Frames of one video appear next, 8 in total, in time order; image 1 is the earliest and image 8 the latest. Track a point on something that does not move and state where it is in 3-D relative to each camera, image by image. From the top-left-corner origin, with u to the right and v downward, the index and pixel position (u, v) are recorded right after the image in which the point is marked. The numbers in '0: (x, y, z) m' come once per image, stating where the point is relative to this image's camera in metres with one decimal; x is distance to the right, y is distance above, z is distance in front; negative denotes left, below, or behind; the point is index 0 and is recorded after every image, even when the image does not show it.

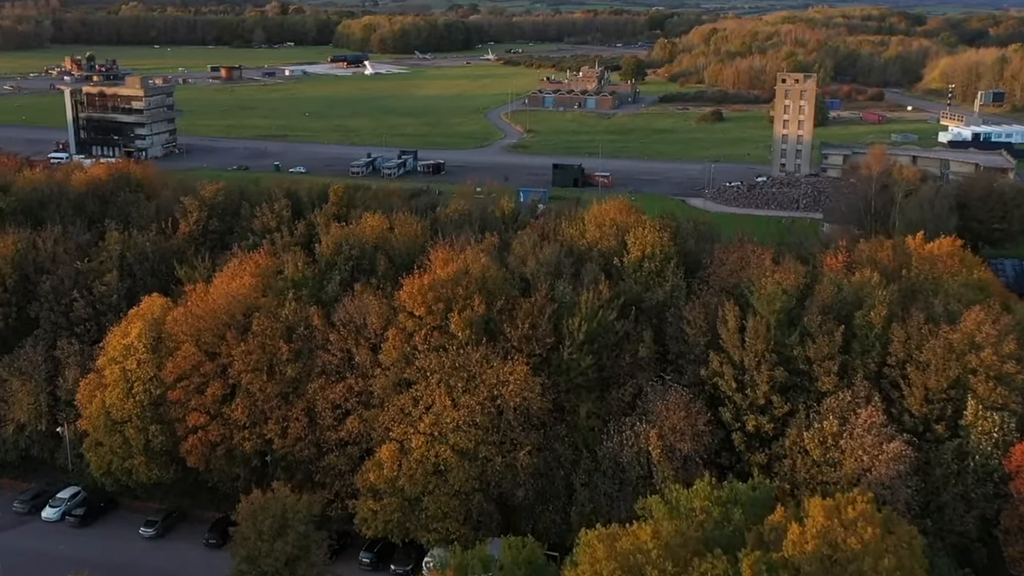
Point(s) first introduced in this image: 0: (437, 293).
0: (-0.8, -0.1, +10.3) m
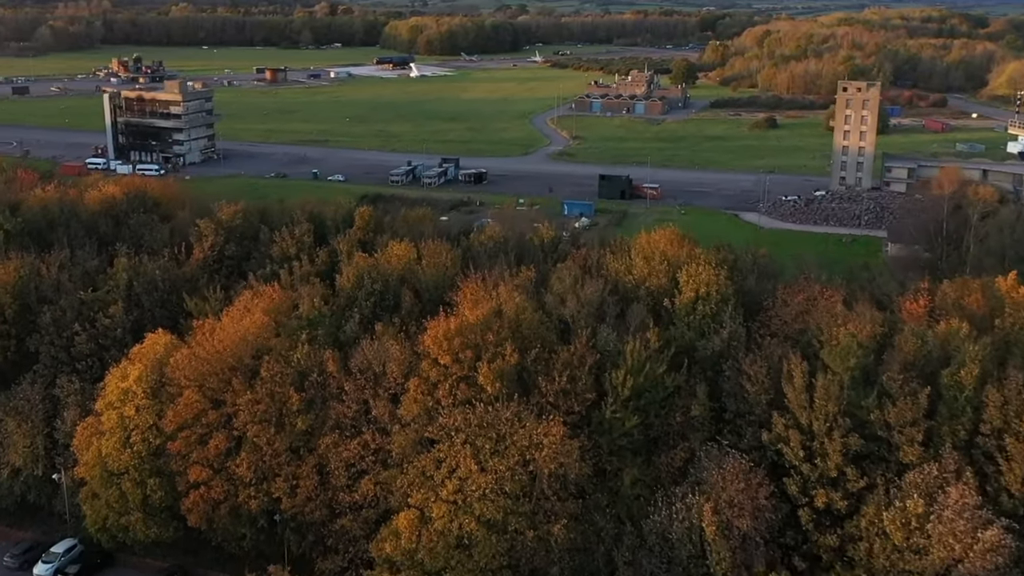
0: (-0.4, -0.5, +9.2) m
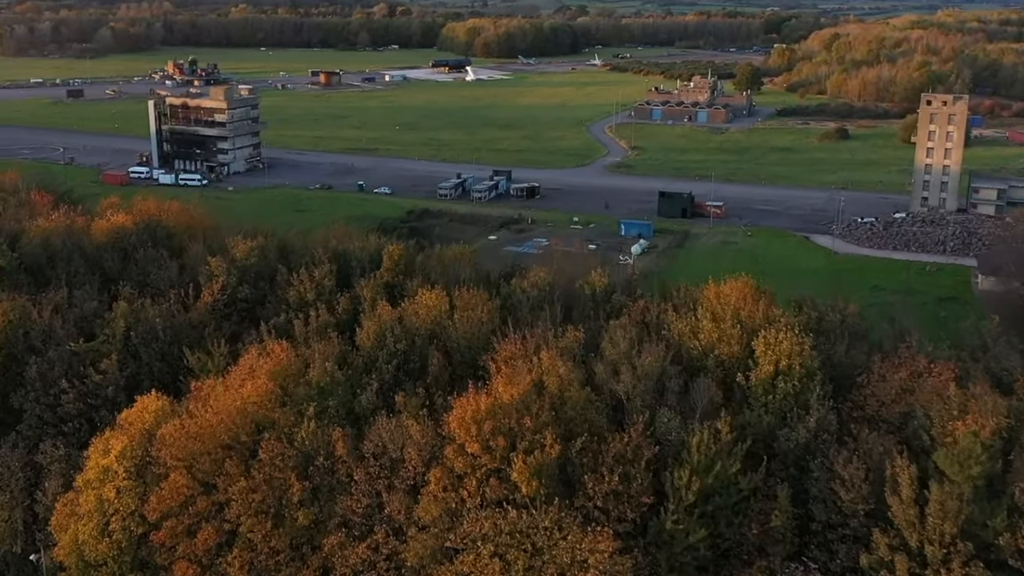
0: (-0.1, -1.0, +7.7) m
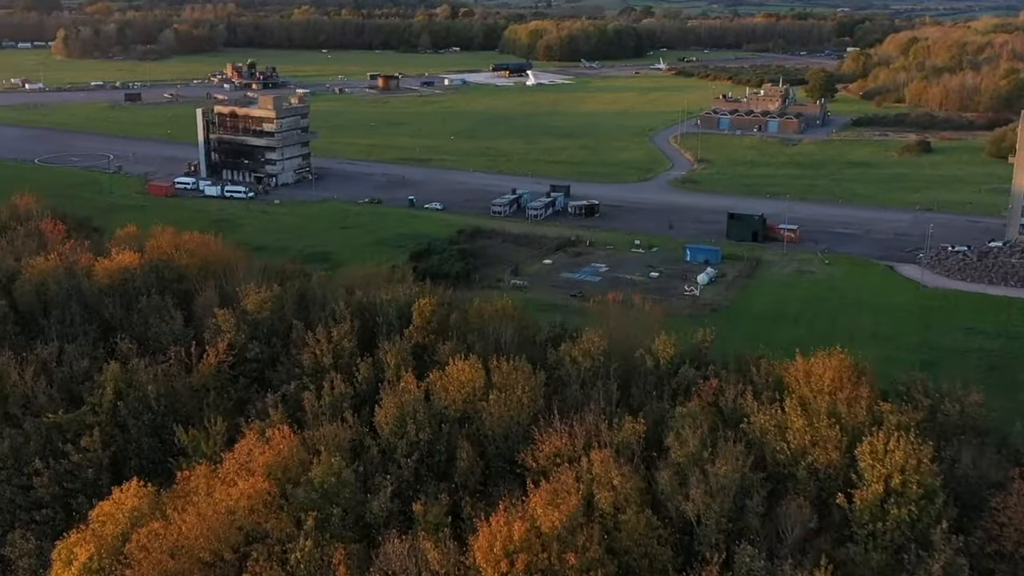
0: (+0.1, -1.6, +6.1) m
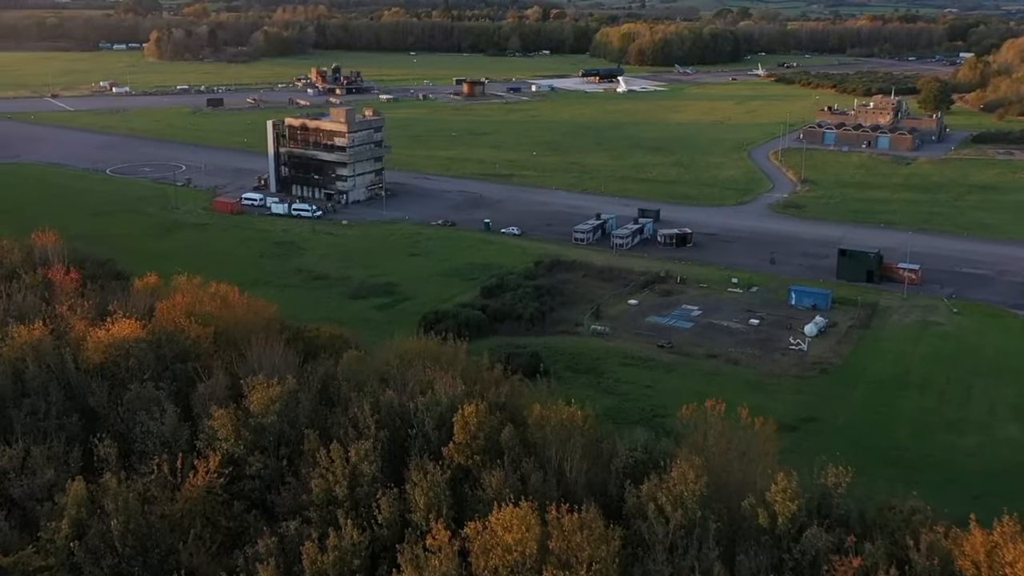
0: (+0.3, -2.4, +3.9) m
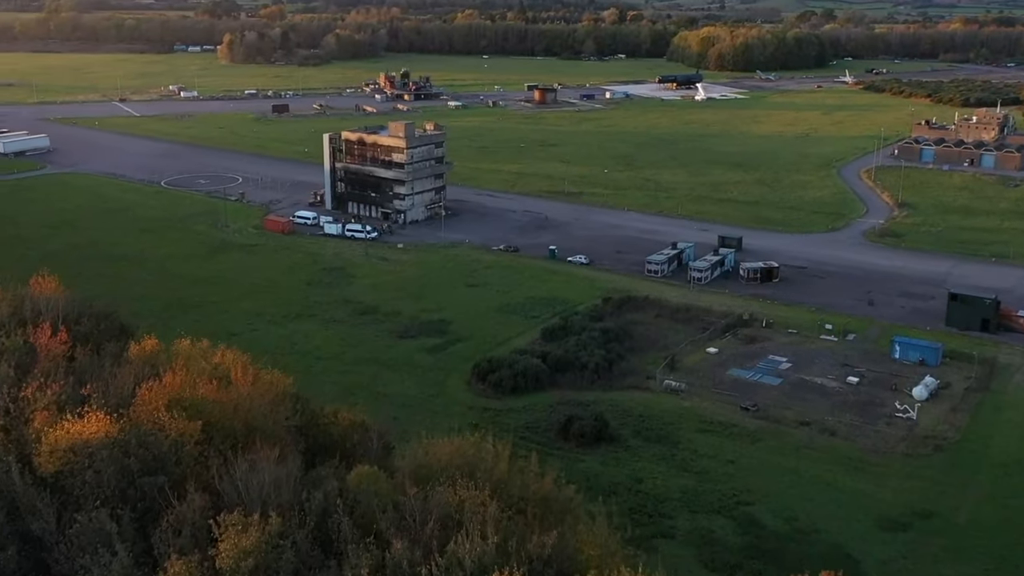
0: (+0.3, -3.2, +1.9) m
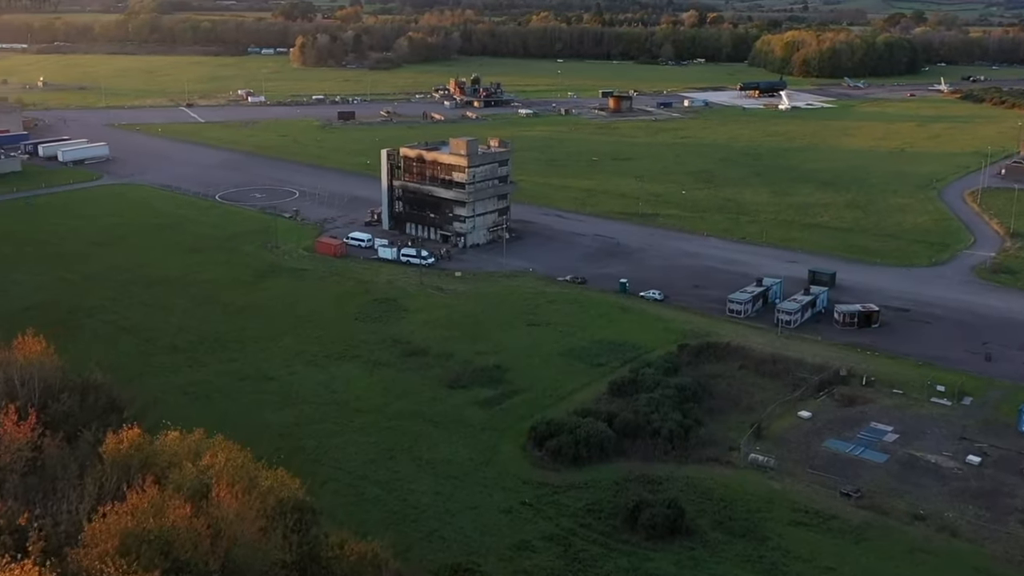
0: (+0.1, -3.9, -0.1) m
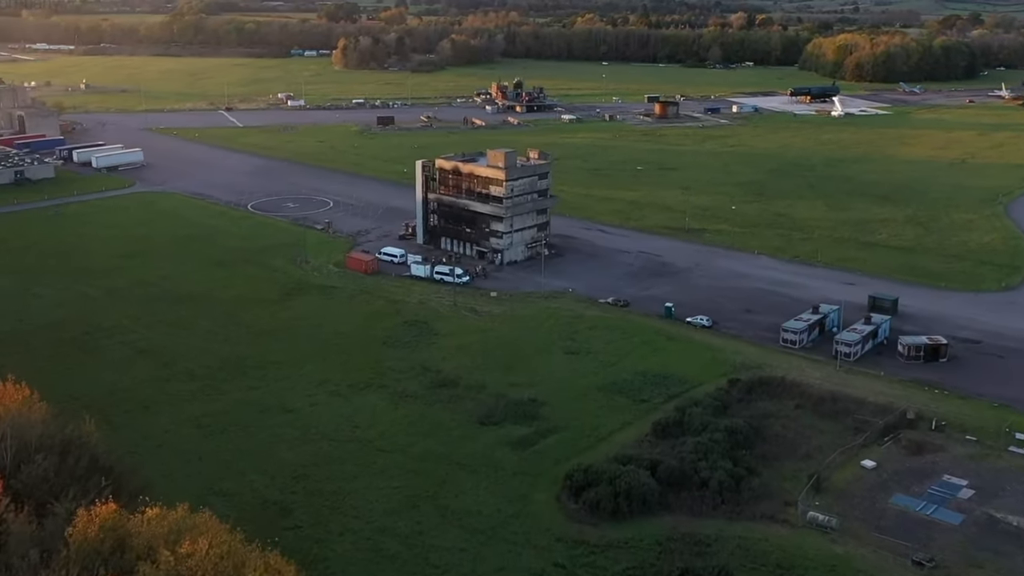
0: (-0.1, -4.3, -1.3) m
